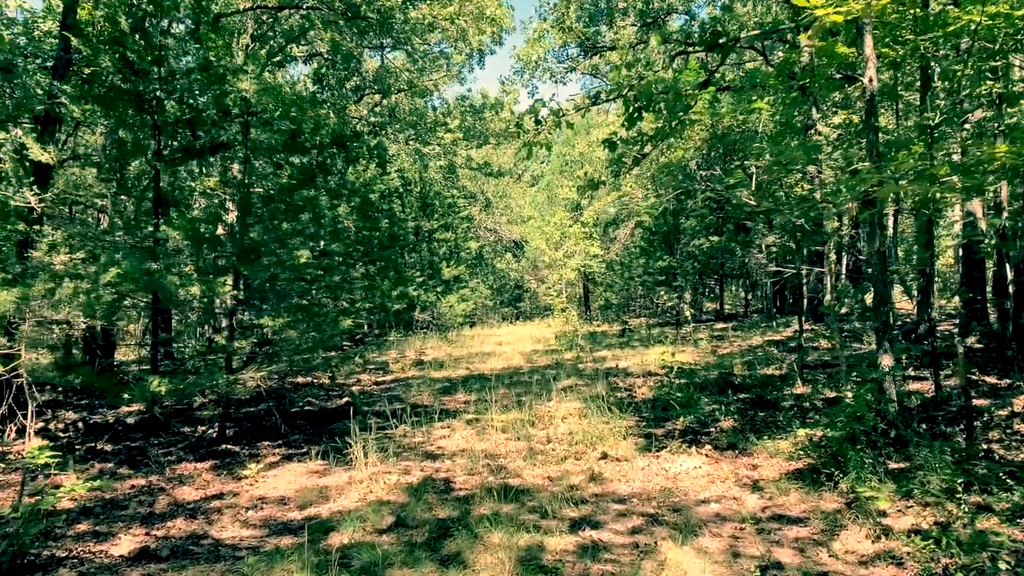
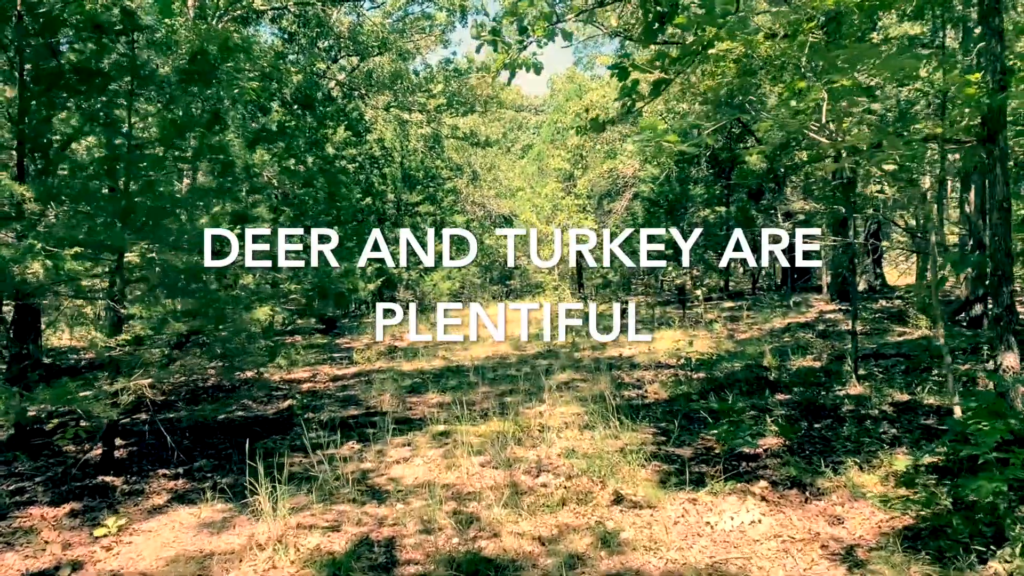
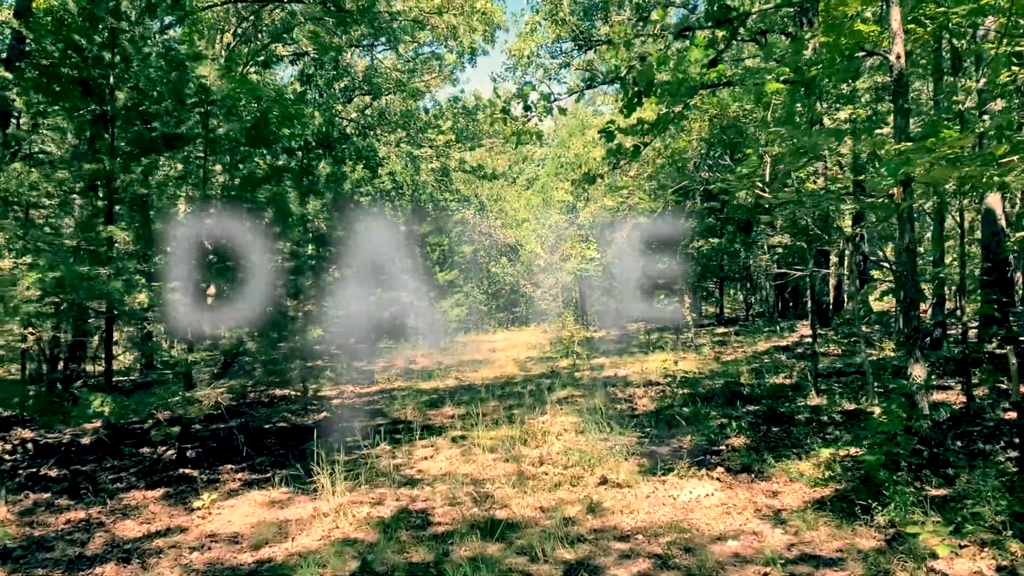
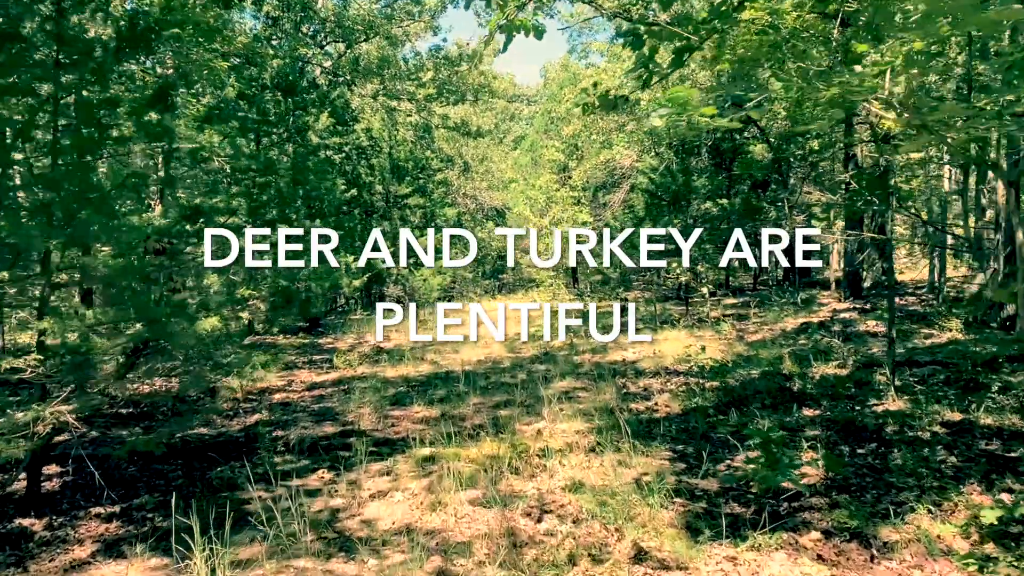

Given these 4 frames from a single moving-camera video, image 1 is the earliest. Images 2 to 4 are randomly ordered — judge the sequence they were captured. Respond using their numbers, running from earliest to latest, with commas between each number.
3, 2, 4
